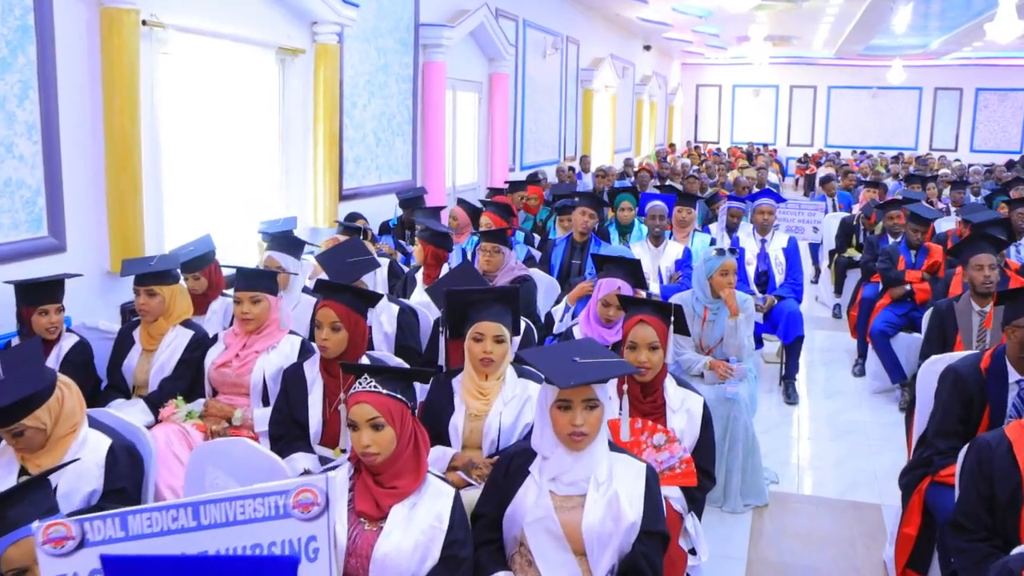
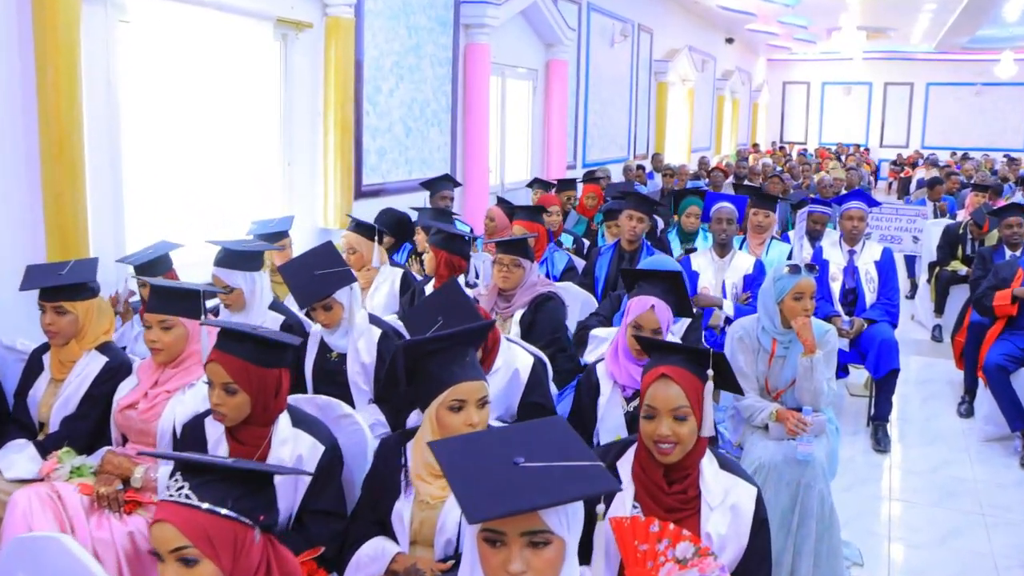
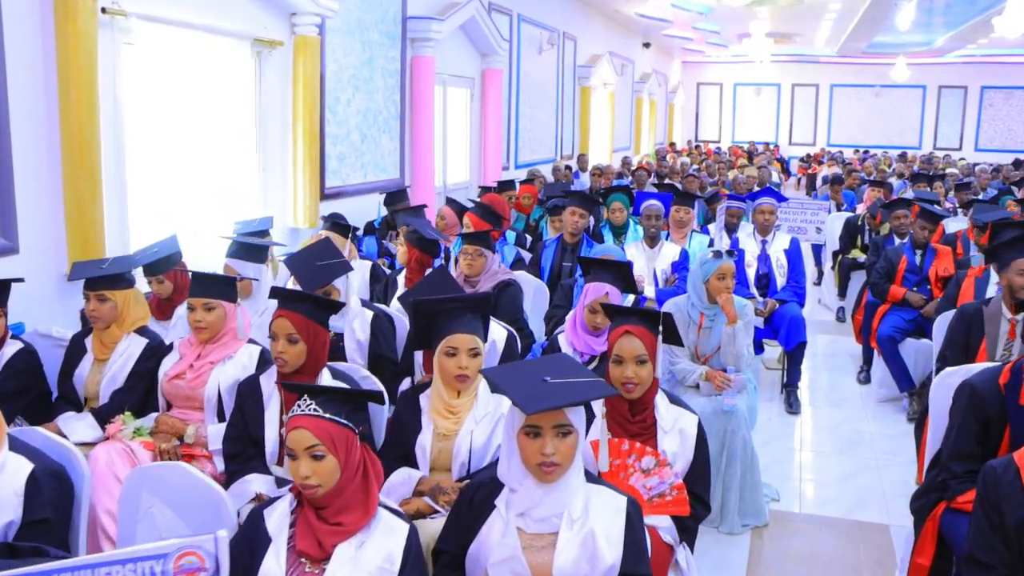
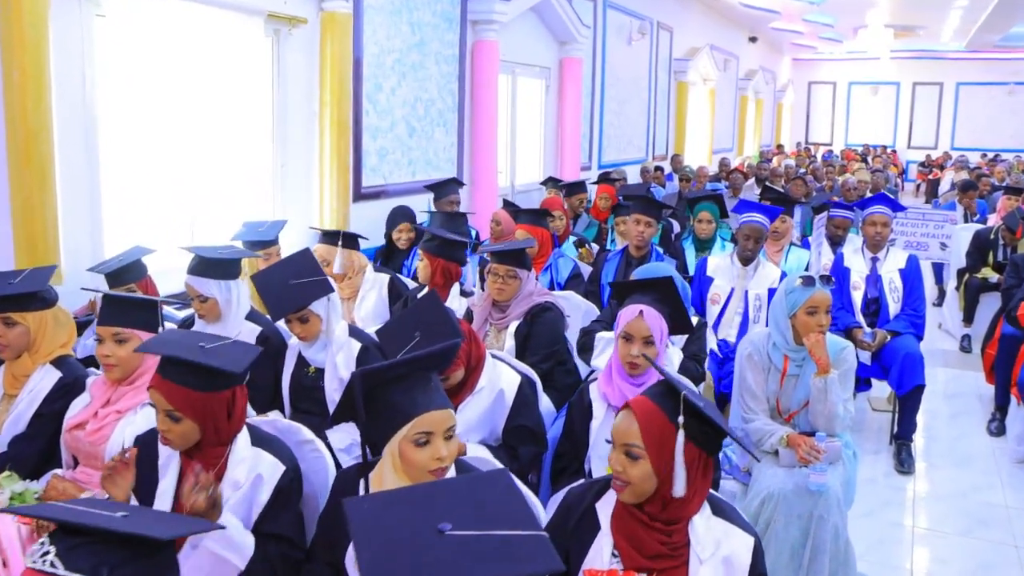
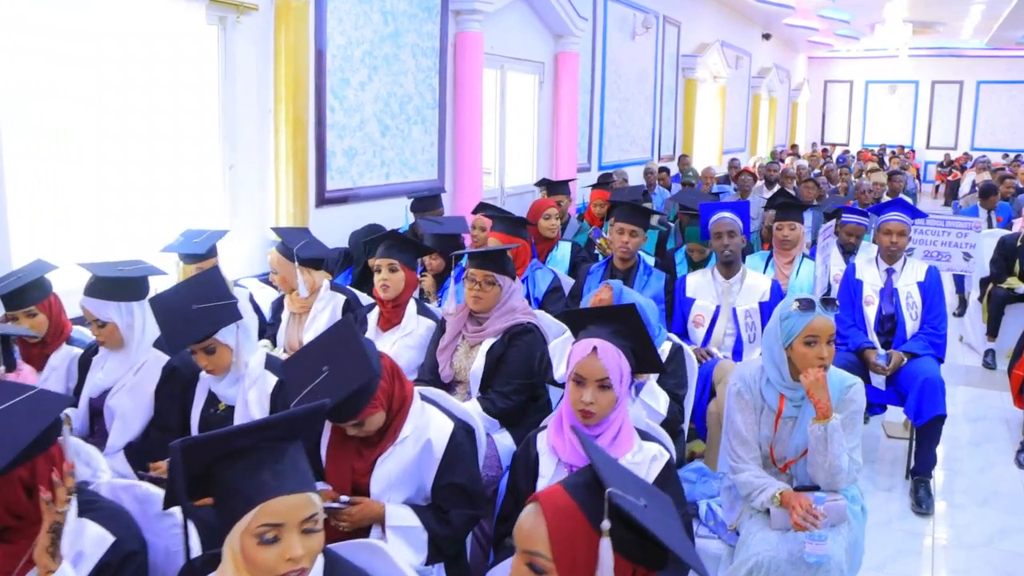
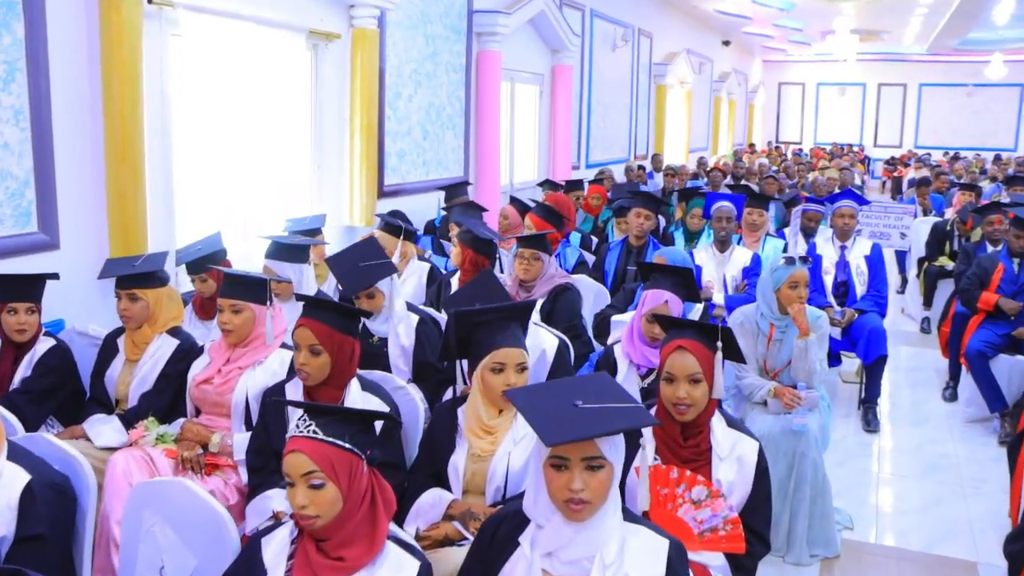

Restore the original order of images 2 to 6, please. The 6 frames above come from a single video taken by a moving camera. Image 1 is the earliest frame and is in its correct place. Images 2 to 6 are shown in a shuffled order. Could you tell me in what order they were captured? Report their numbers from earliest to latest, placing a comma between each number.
3, 6, 2, 4, 5
